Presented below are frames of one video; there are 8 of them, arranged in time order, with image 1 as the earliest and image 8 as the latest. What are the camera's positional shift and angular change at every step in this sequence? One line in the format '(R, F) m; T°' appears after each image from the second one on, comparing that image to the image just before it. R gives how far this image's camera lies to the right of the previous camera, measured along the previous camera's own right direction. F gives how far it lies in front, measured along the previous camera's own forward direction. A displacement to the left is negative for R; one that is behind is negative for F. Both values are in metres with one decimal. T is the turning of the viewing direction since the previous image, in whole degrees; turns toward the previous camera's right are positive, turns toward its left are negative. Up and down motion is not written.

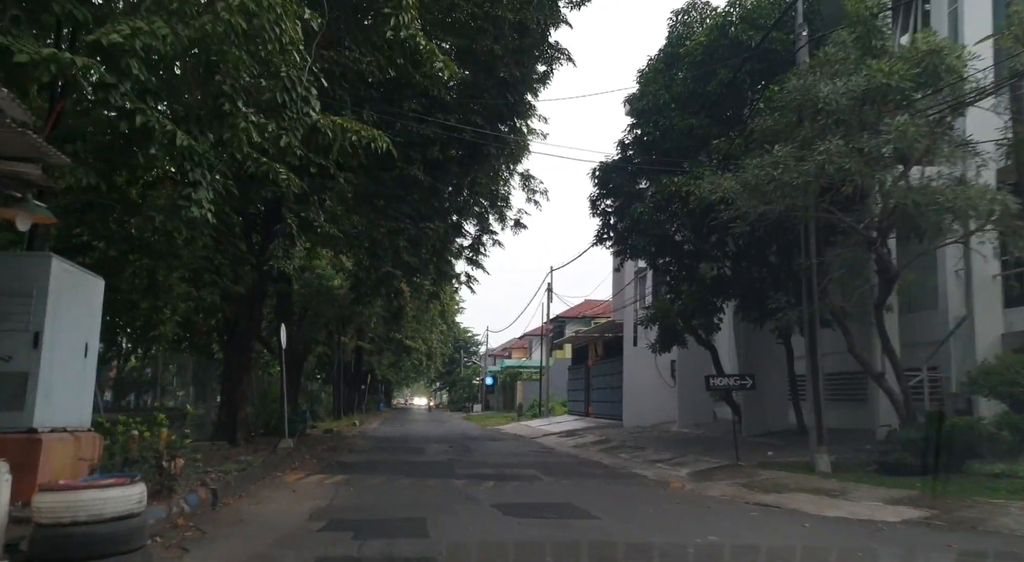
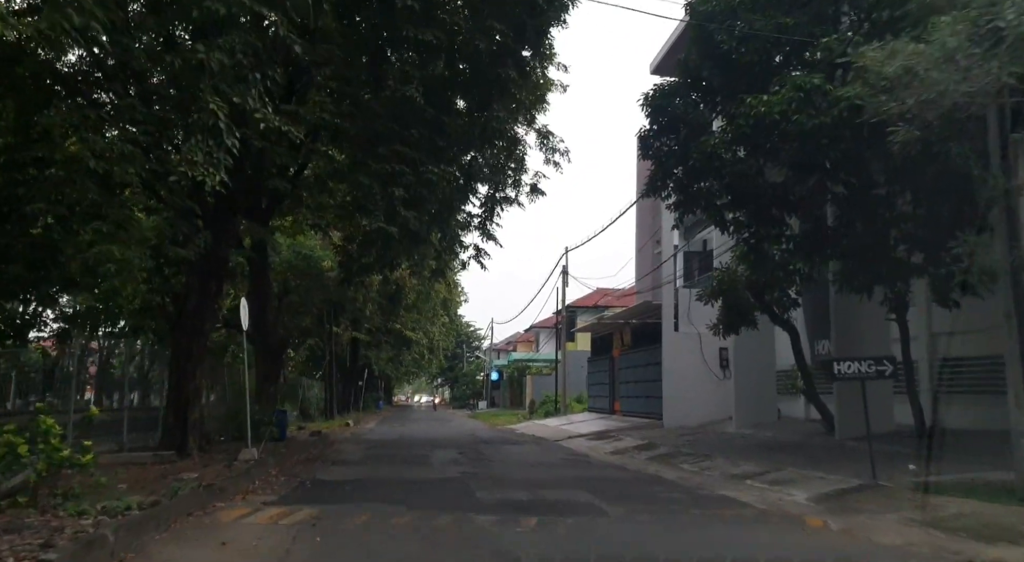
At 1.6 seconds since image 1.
(-0.5, +4.4) m; 0°
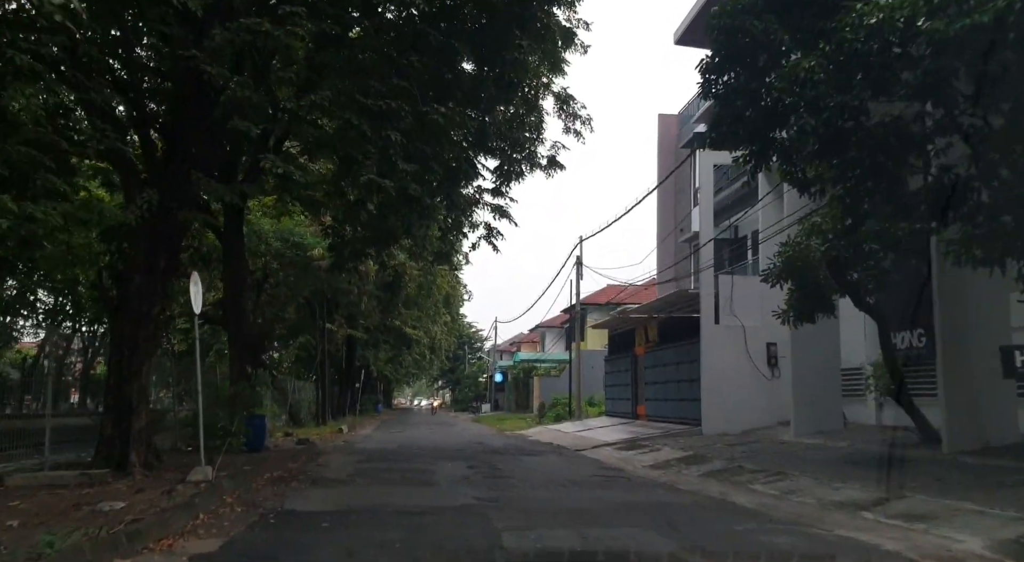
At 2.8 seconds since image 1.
(-0.4, +3.2) m; 0°
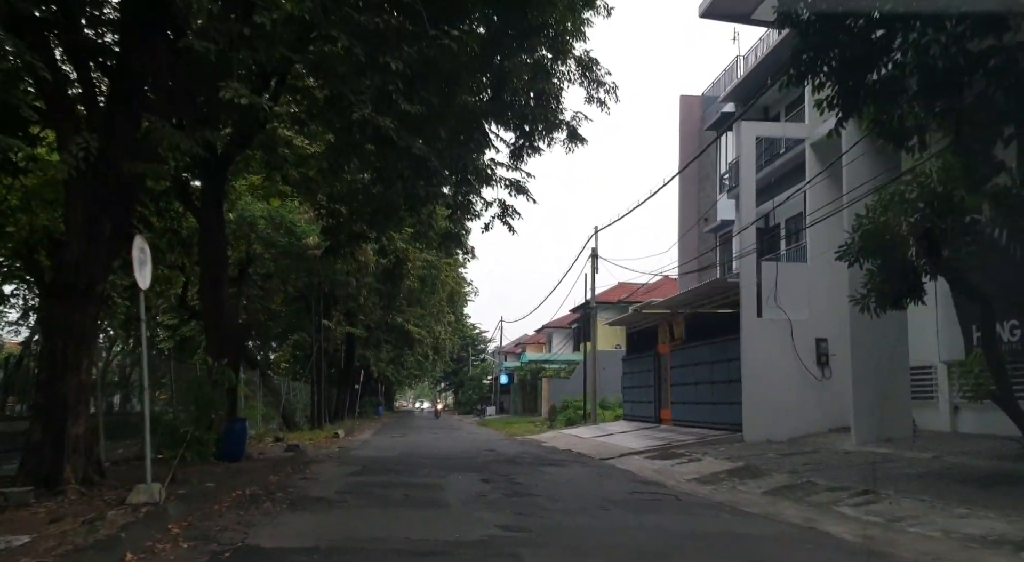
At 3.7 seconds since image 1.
(-0.3, +2.4) m; 0°
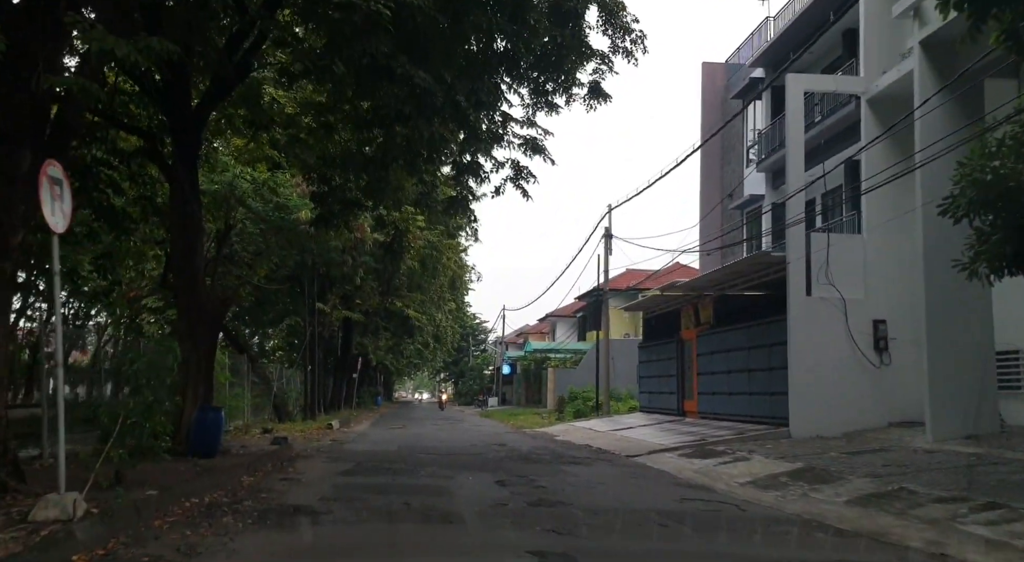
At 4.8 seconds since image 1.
(-0.3, +2.2) m; 0°
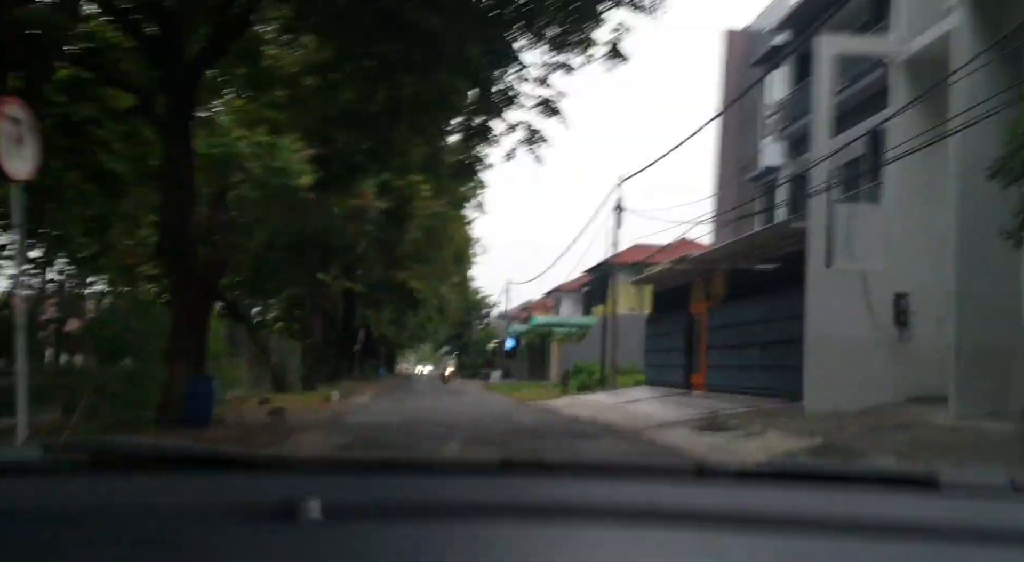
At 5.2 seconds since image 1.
(-0.1, +0.6) m; 0°
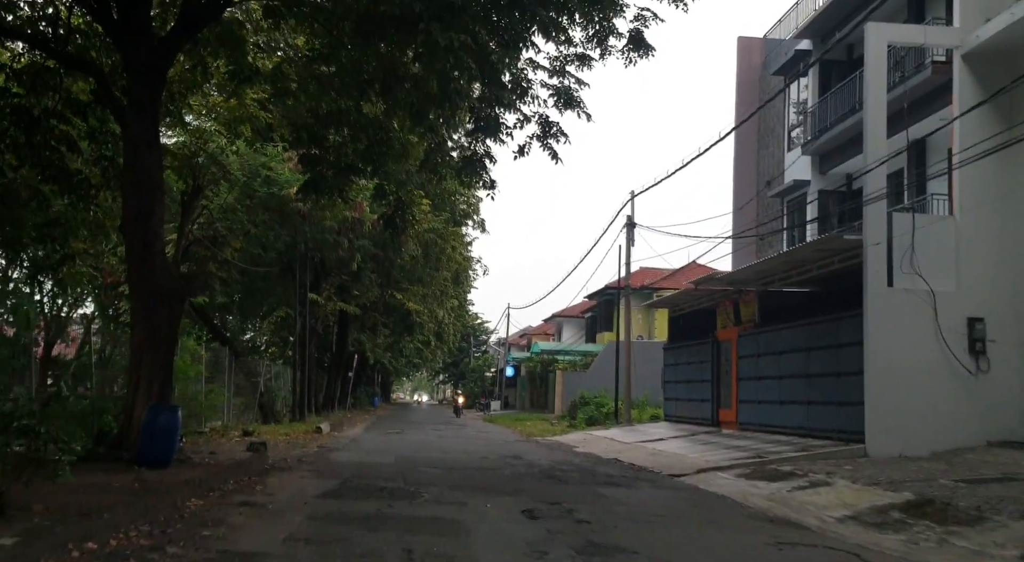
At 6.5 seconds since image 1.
(-0.3, +2.1) m; 0°
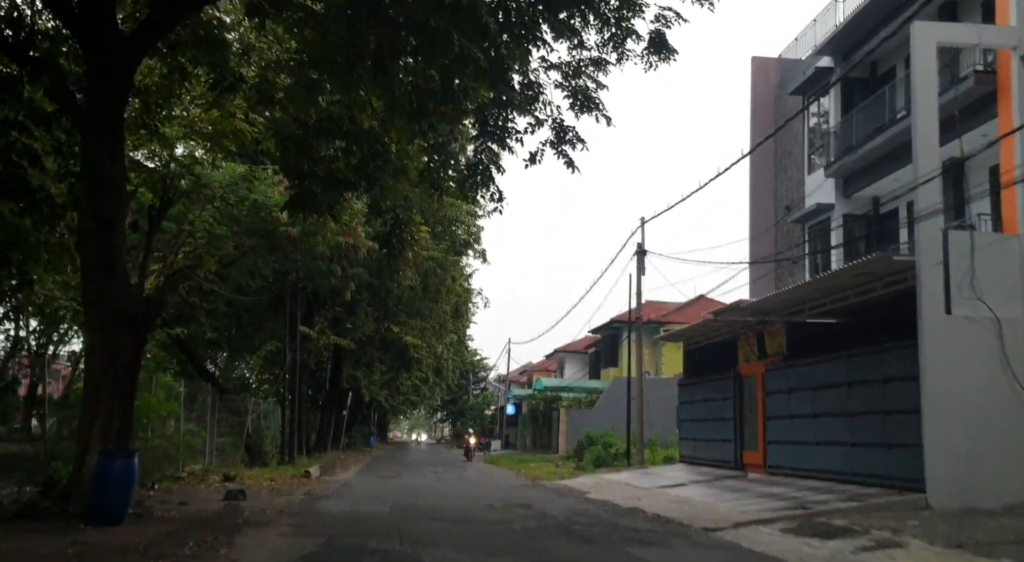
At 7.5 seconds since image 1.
(-0.2, +1.6) m; 0°
